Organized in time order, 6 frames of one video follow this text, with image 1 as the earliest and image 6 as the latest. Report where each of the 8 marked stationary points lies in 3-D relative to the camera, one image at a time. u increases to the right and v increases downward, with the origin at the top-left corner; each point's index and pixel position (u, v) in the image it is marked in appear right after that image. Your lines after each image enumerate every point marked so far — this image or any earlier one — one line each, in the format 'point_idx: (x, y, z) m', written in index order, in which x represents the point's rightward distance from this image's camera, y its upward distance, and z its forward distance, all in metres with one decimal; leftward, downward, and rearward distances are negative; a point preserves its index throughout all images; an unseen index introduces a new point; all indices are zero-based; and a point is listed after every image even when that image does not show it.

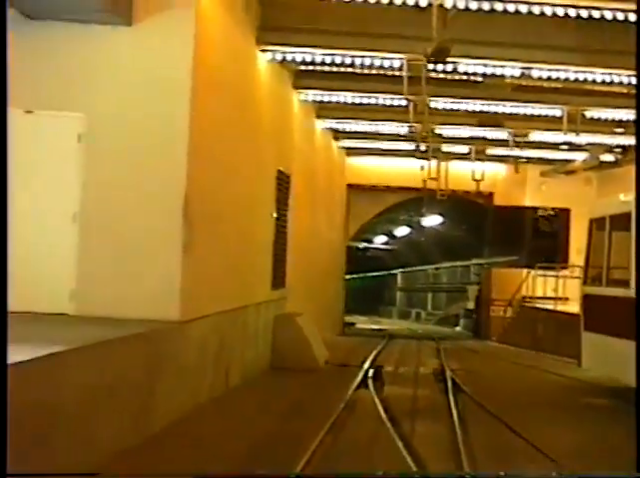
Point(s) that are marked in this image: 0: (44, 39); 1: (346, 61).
0: (-1.8, +1.3, +6.0) m
1: (+0.2, +1.6, +8.0) m
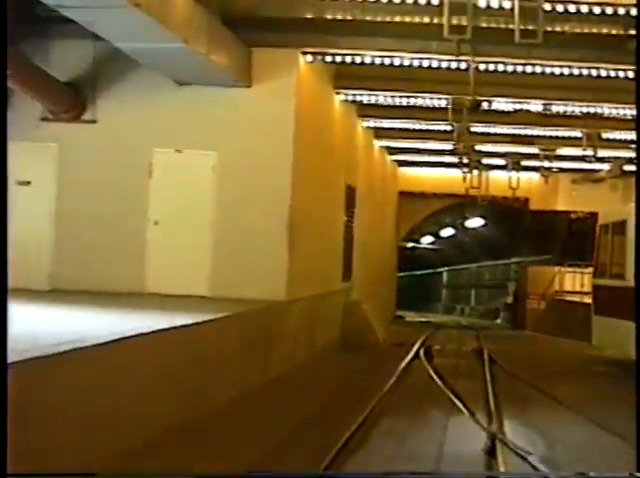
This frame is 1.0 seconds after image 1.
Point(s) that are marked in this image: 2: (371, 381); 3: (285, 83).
0: (-1.2, +1.2, +8.3) m
1: (+0.9, +1.6, +10.2) m
2: (+0.5, -1.3, +8.3) m
3: (-0.3, +1.4, +8.2) m
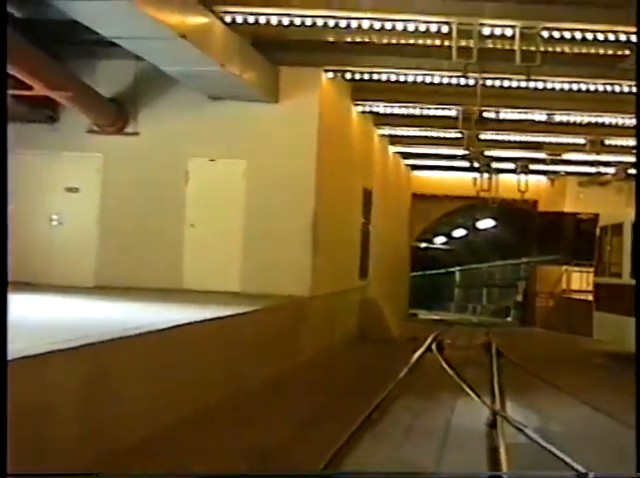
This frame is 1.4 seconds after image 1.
0: (-1.0, +1.2, +9.1) m
1: (+1.1, +1.6, +11.0) m
2: (+0.7, -1.3, +9.1) m
3: (-0.1, +1.4, +9.0) m
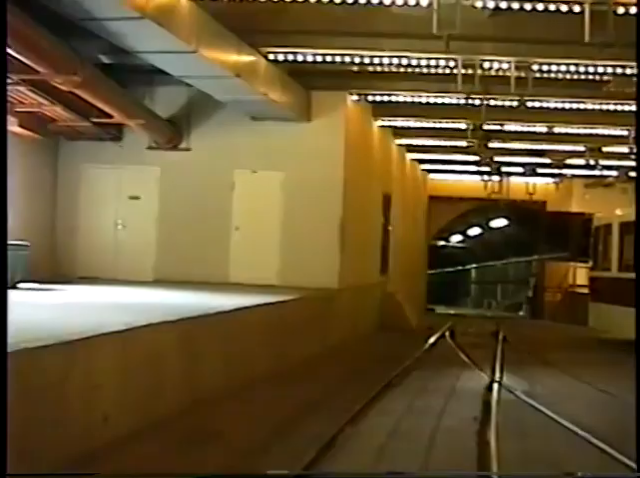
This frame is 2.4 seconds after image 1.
0: (-0.7, +1.2, +10.6) m
1: (+1.5, +1.6, +12.5) m
2: (+1.0, -1.3, +10.6) m
3: (+0.2, +1.4, +10.5) m
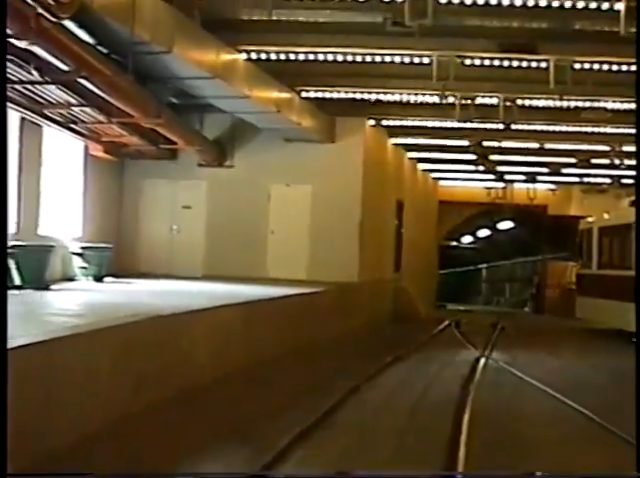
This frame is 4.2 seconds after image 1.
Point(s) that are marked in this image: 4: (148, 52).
0: (-0.4, +1.2, +12.6) m
1: (+1.8, +1.6, +14.4) m
2: (+1.3, -1.4, +12.6) m
3: (+0.5, +1.4, +12.5) m
4: (-1.3, +1.5, +7.0) m
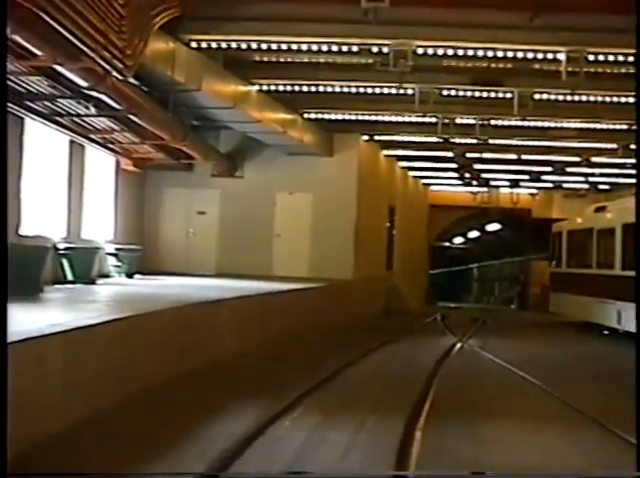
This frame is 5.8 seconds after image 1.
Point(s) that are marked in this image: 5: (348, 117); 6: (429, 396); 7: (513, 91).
0: (-0.4, +1.2, +14.3) m
1: (+1.8, +1.5, +16.1) m
2: (+1.3, -1.4, +14.2) m
3: (+0.5, +1.3, +14.1) m
4: (-1.3, +1.4, +8.6) m
5: (+0.4, +1.7, +12.8) m
6: (+0.9, -1.4, +7.8) m
7: (+2.1, +1.6, +10.0) m
